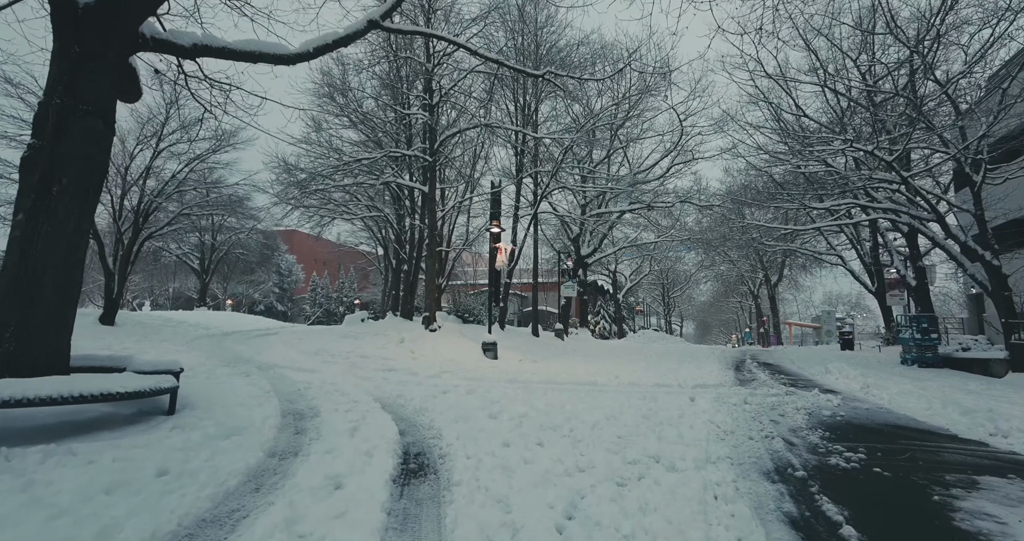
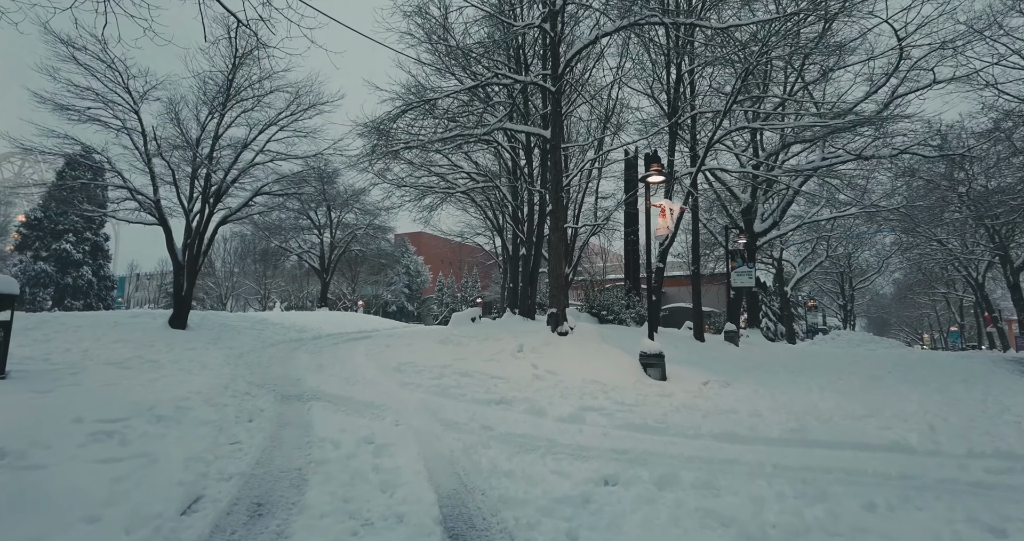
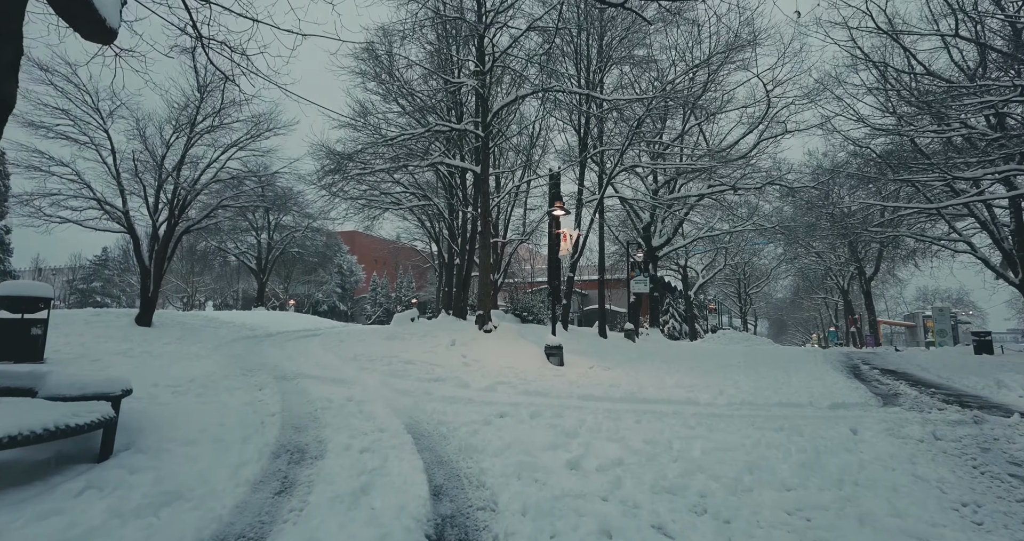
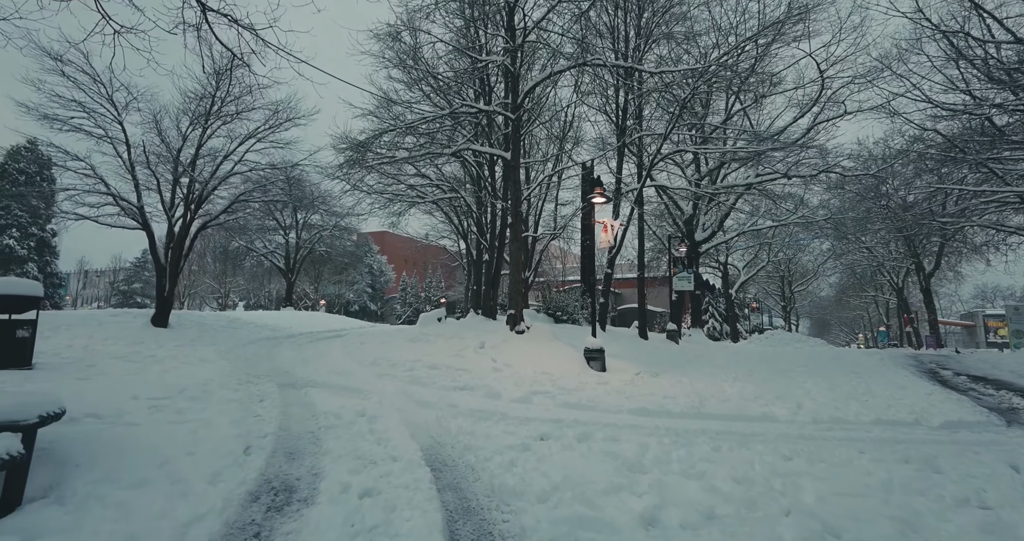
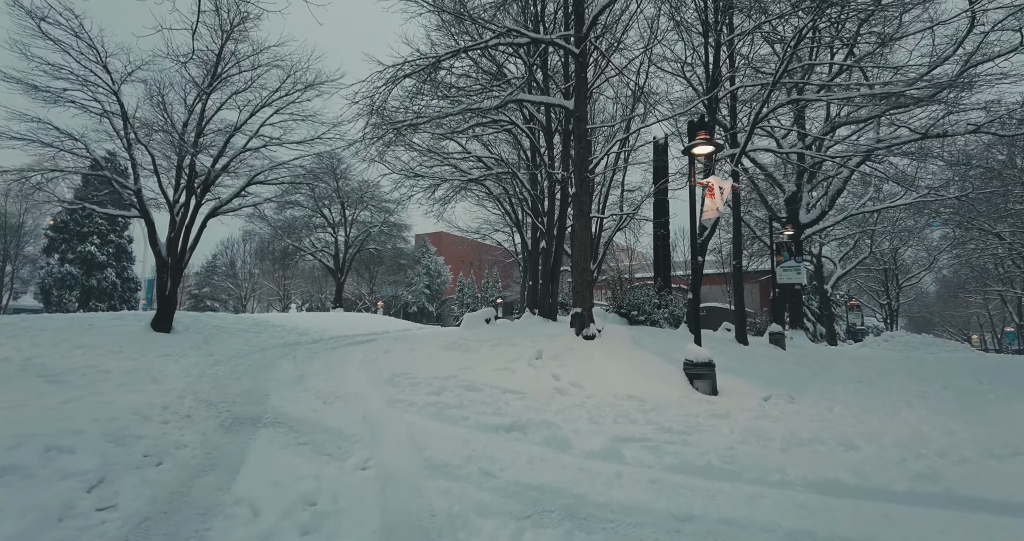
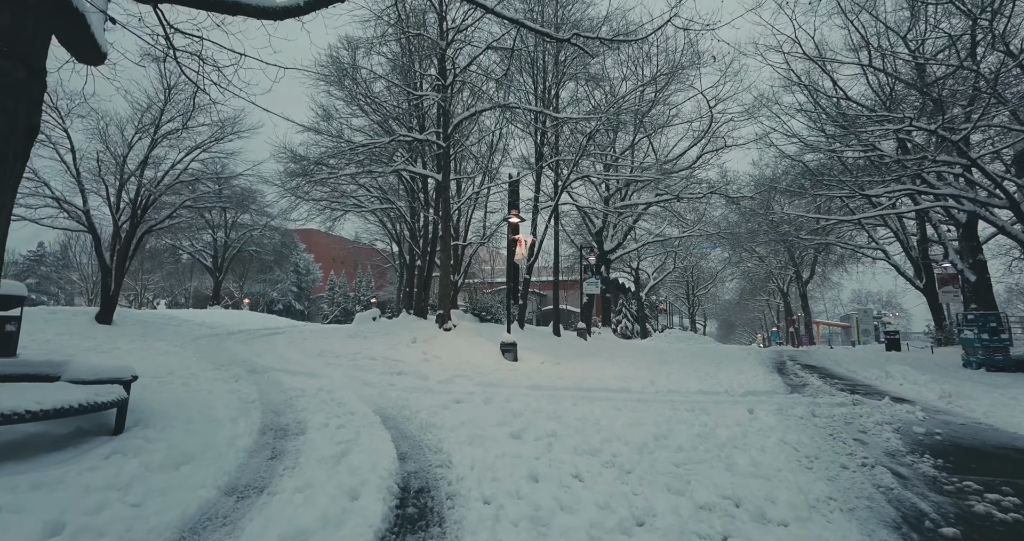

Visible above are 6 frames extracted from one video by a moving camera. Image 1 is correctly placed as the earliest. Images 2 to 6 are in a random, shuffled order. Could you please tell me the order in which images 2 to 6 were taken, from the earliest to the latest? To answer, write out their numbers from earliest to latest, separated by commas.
6, 3, 4, 2, 5
